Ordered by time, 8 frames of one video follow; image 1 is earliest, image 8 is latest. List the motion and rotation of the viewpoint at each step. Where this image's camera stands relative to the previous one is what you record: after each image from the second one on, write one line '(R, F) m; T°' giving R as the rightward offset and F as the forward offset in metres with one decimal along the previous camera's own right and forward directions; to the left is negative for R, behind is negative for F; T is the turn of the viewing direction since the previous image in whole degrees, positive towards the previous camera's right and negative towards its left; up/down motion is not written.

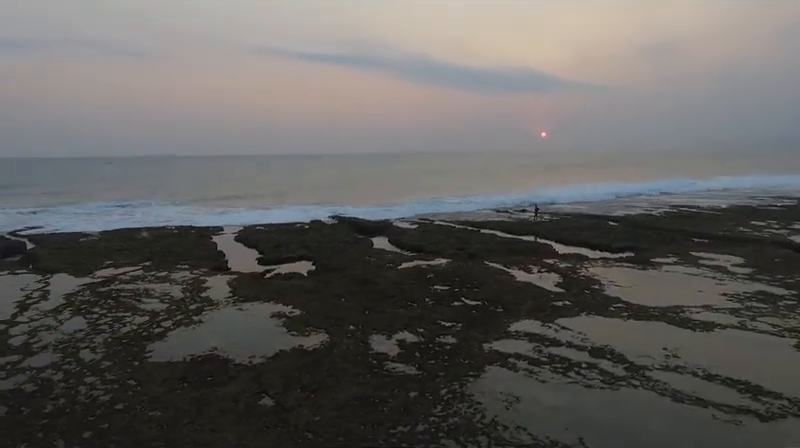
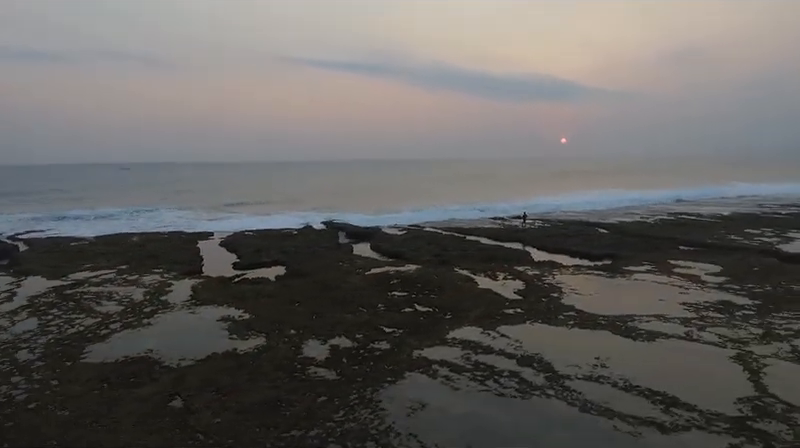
(+2.0, 0.0) m; -2°
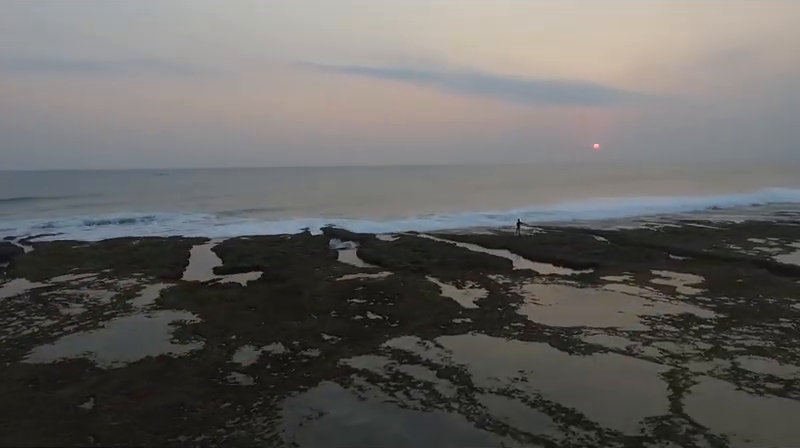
(+2.3, +0.1) m; -3°
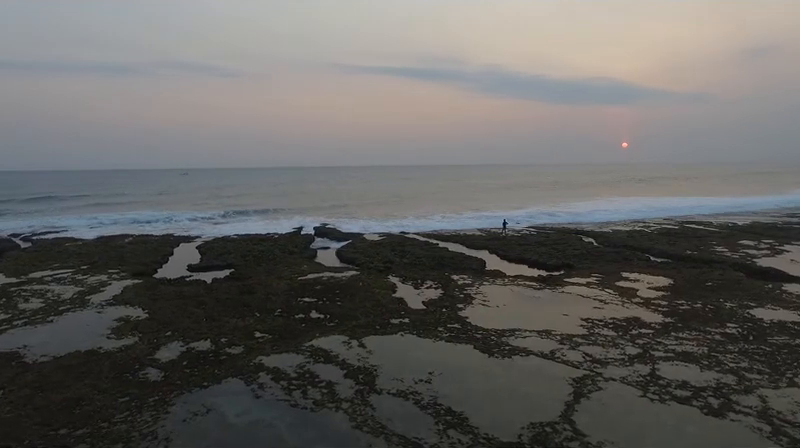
(+2.5, +0.1) m; -3°
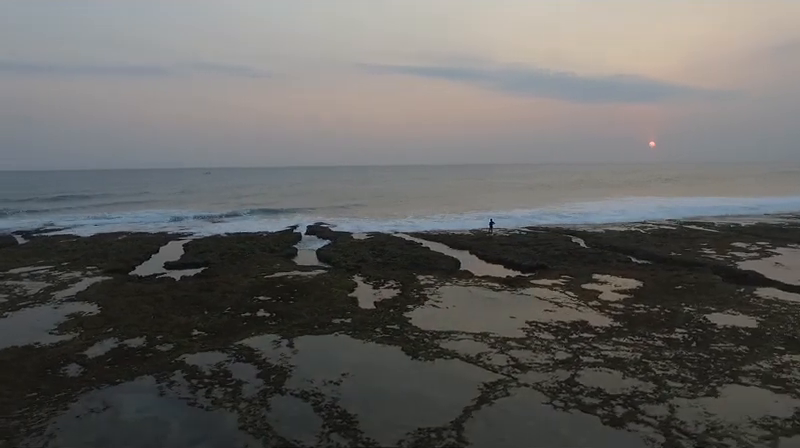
(+2.3, +0.2) m; -3°
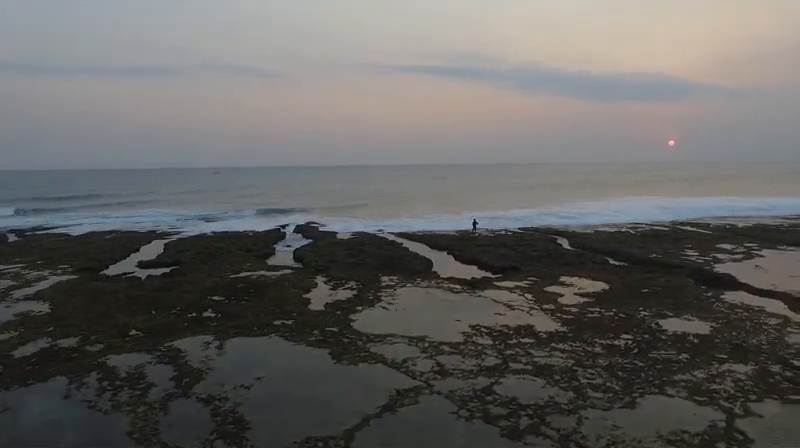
(+2.0, +0.4) m; -2°
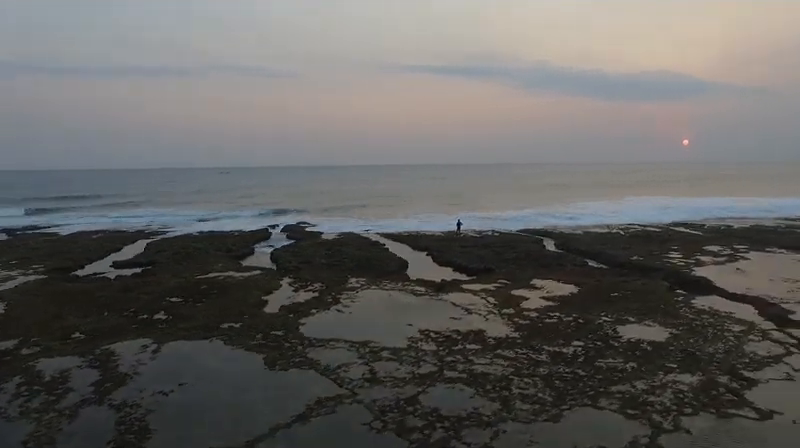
(+1.6, +0.4) m; -1°
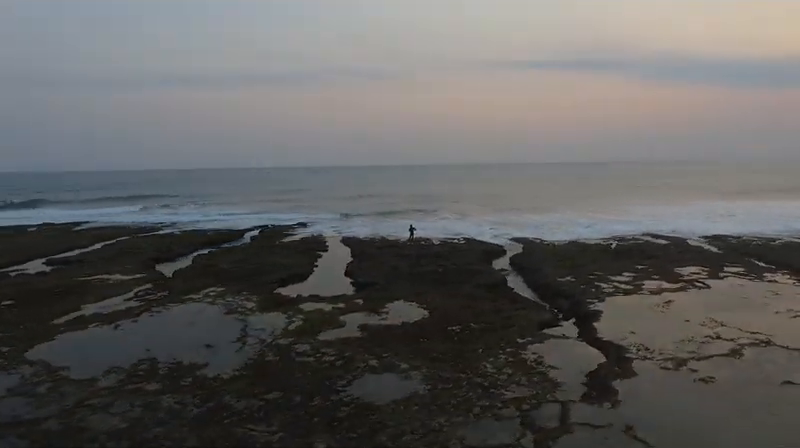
(+8.2, +3.3) m; -12°
